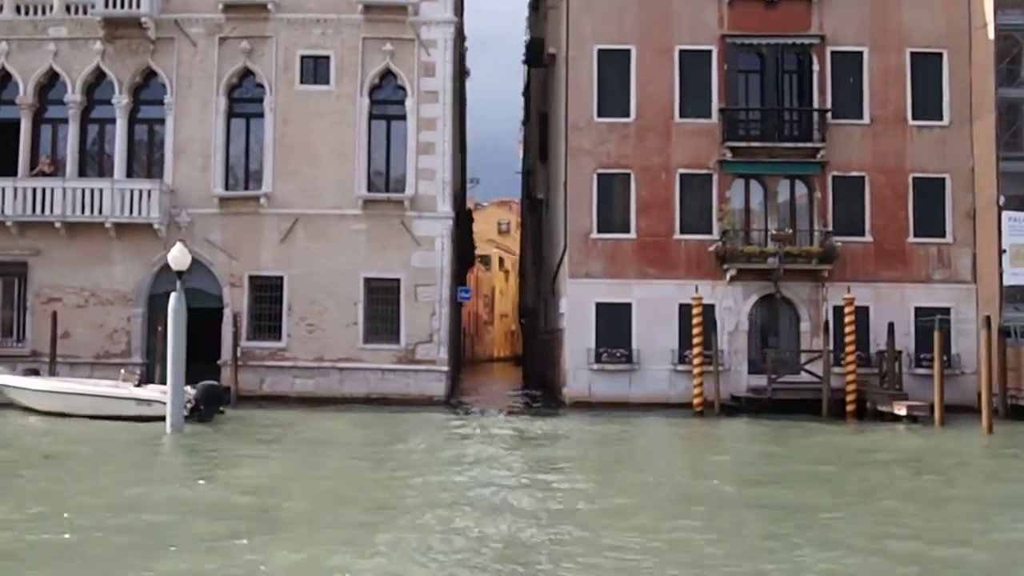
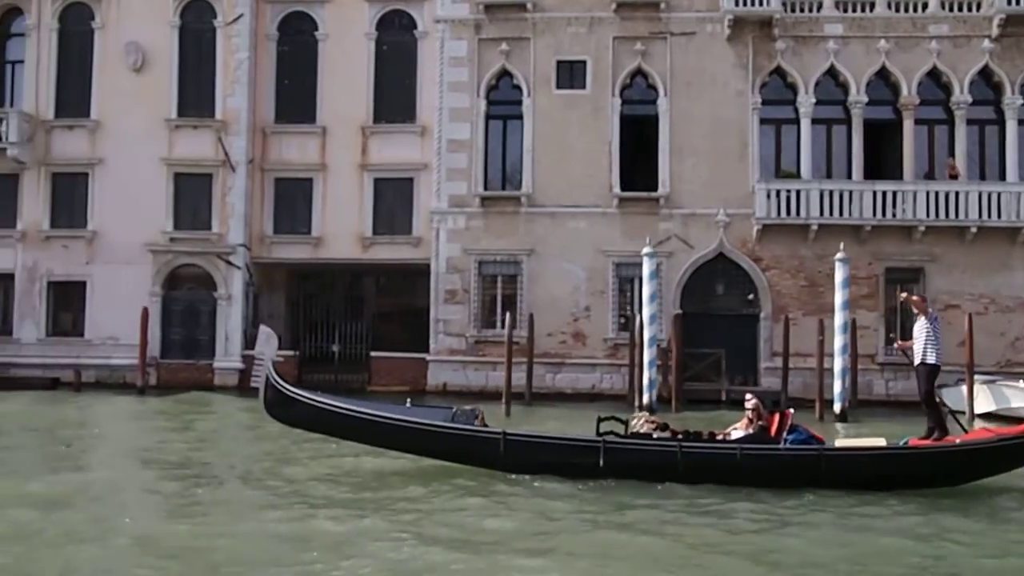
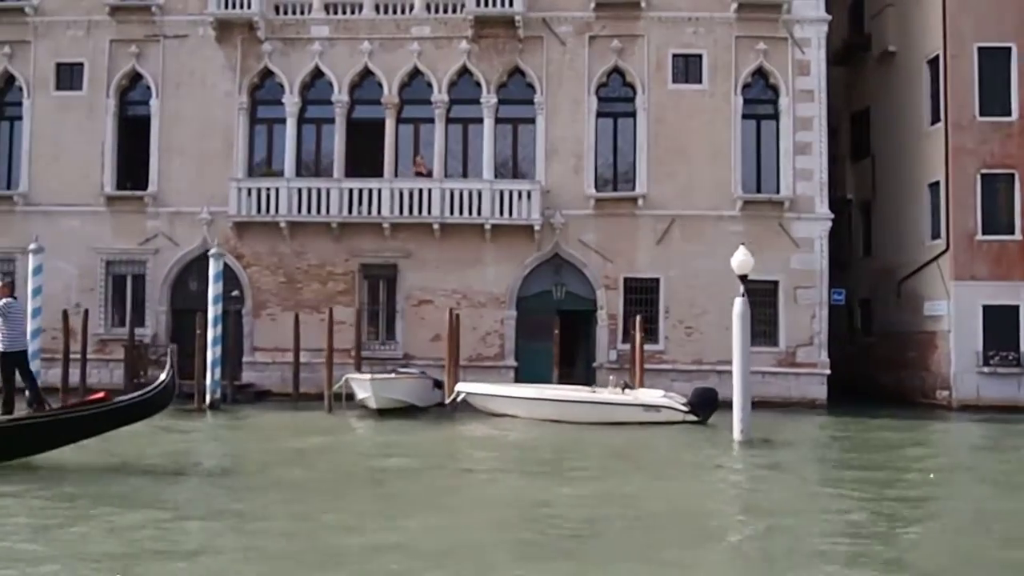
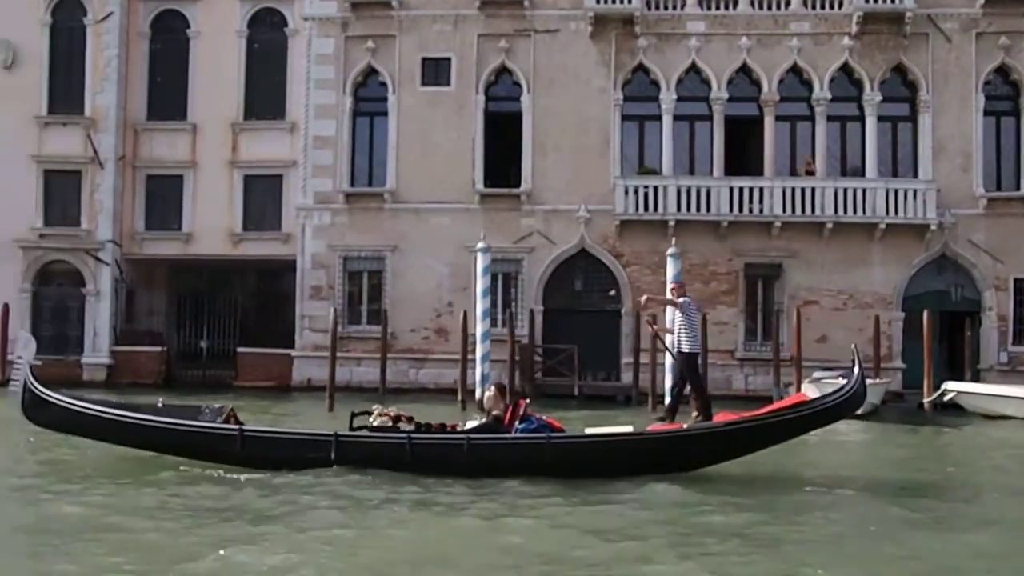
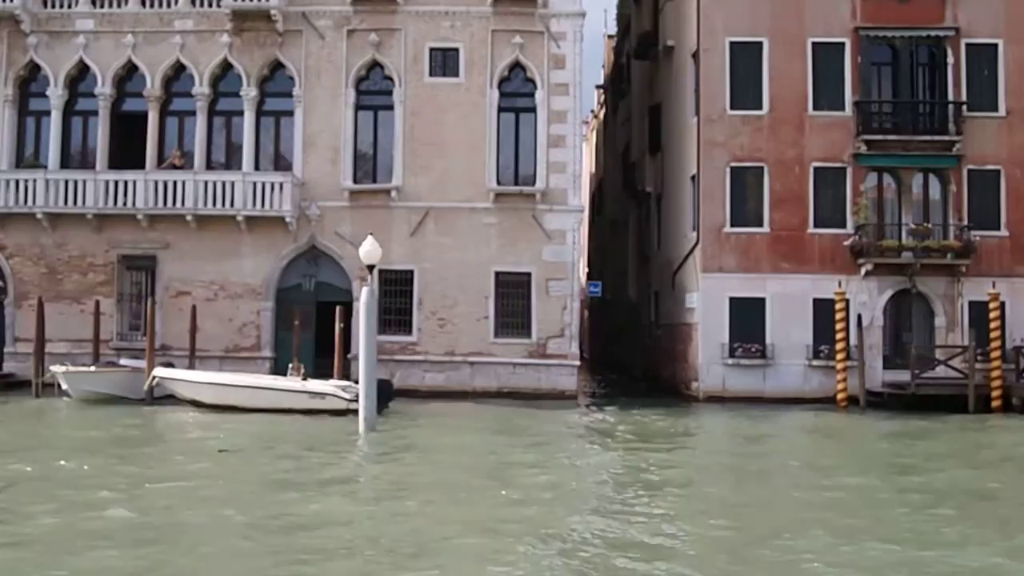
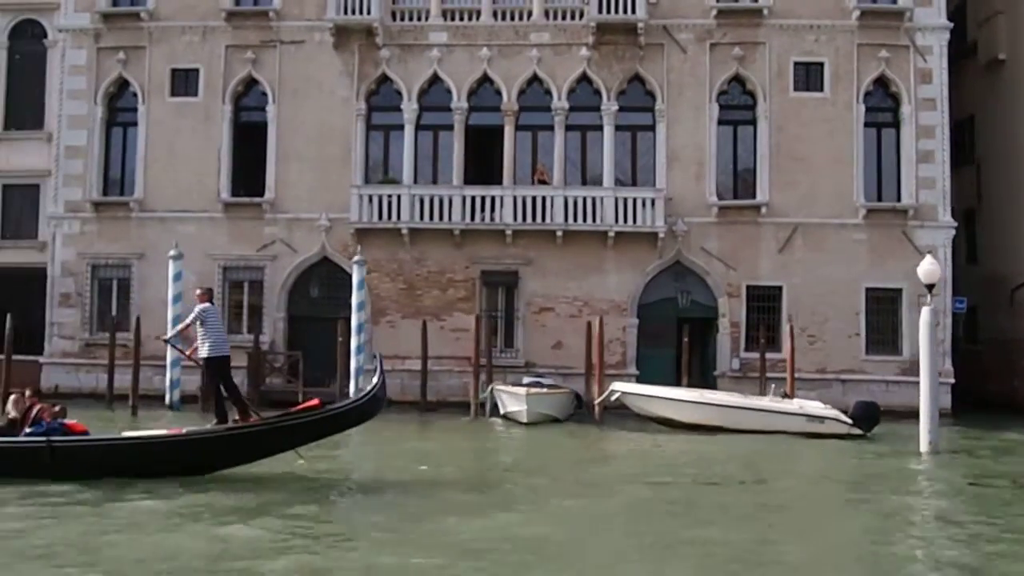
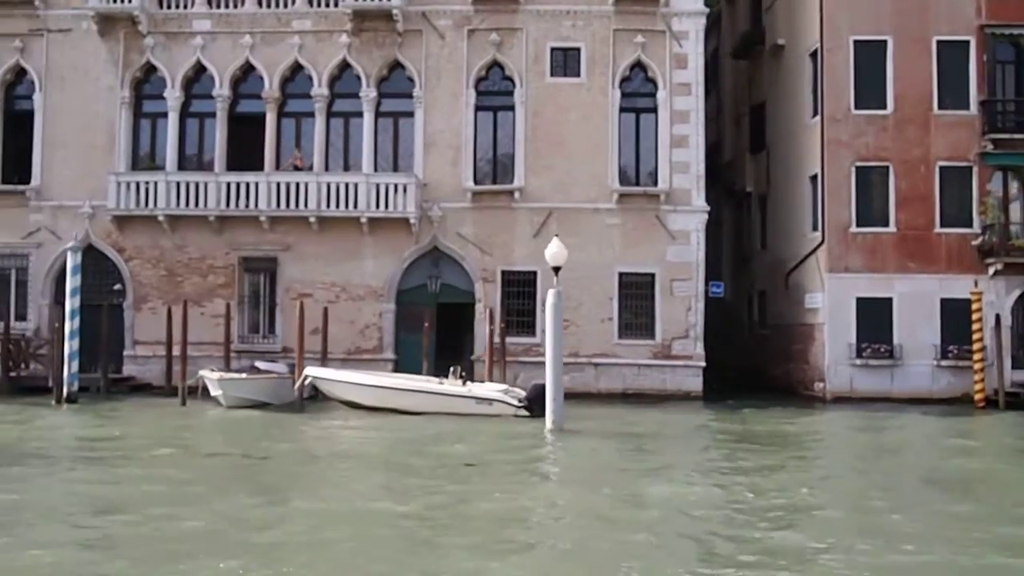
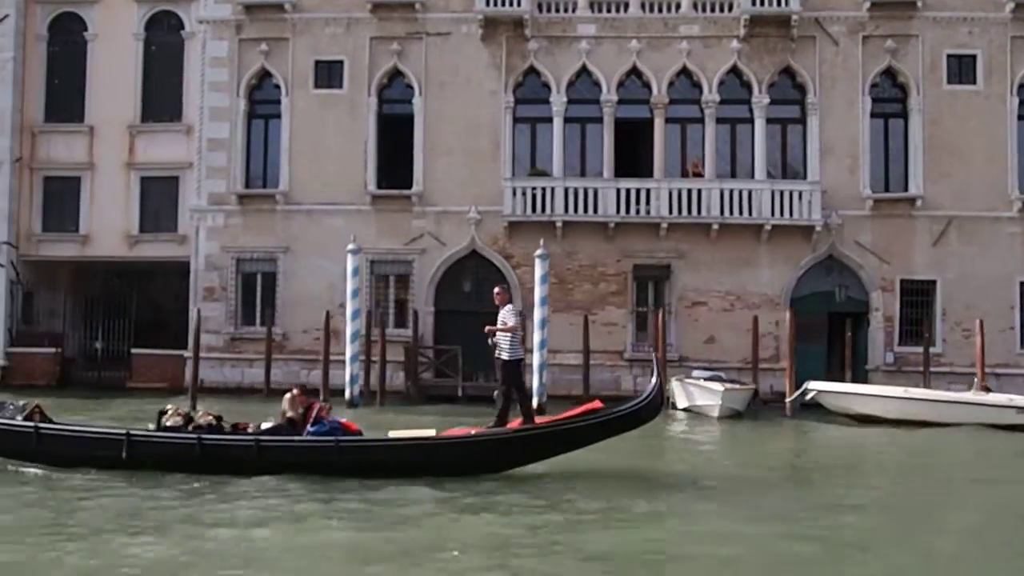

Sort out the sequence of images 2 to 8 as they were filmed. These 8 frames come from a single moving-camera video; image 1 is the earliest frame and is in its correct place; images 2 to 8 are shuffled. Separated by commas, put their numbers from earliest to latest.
5, 7, 3, 6, 8, 4, 2
